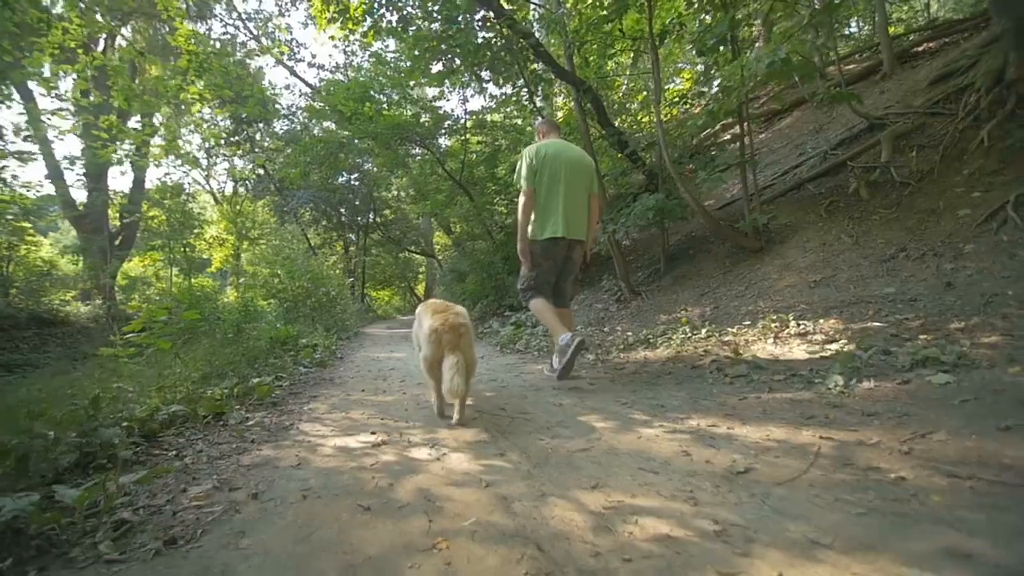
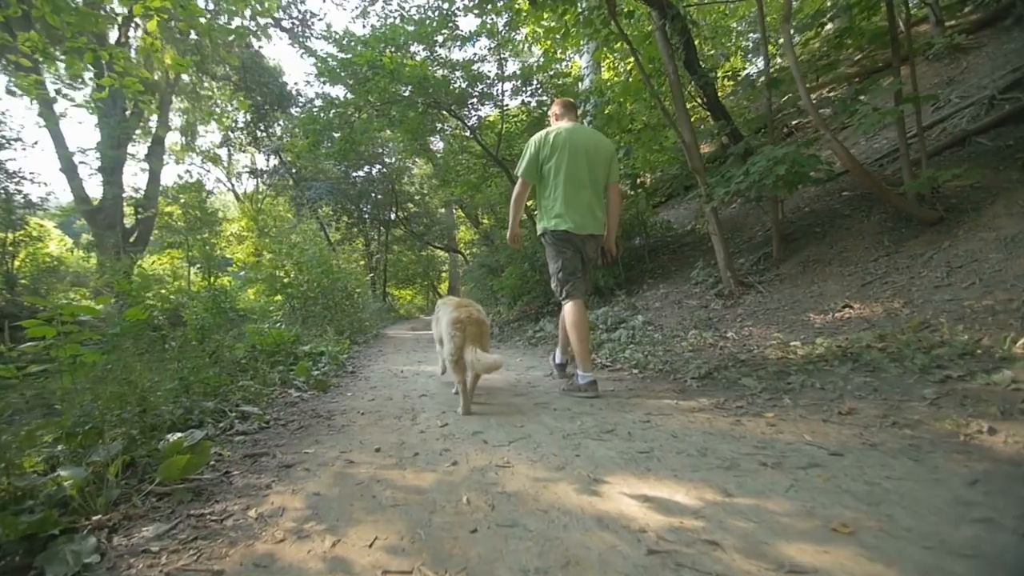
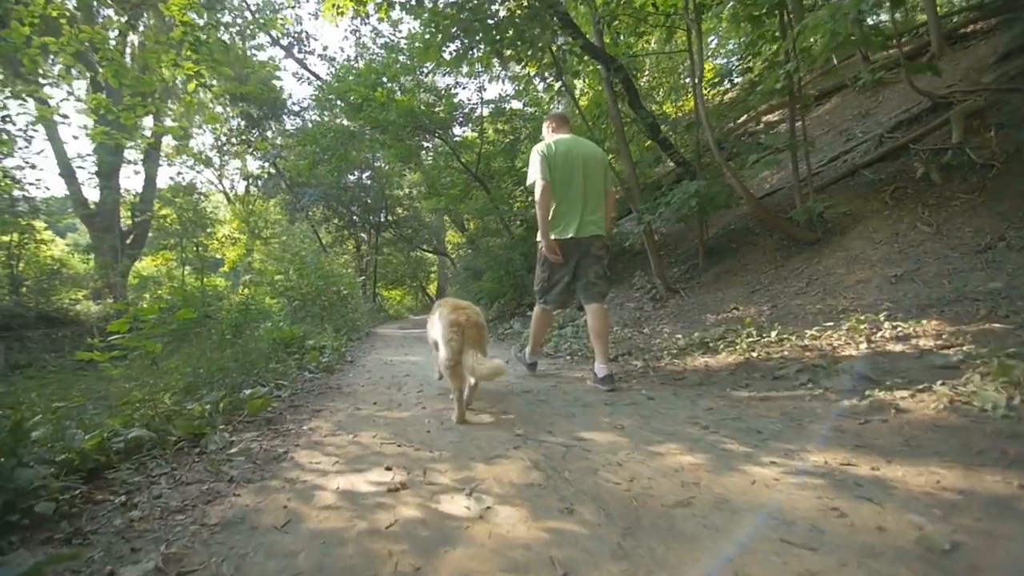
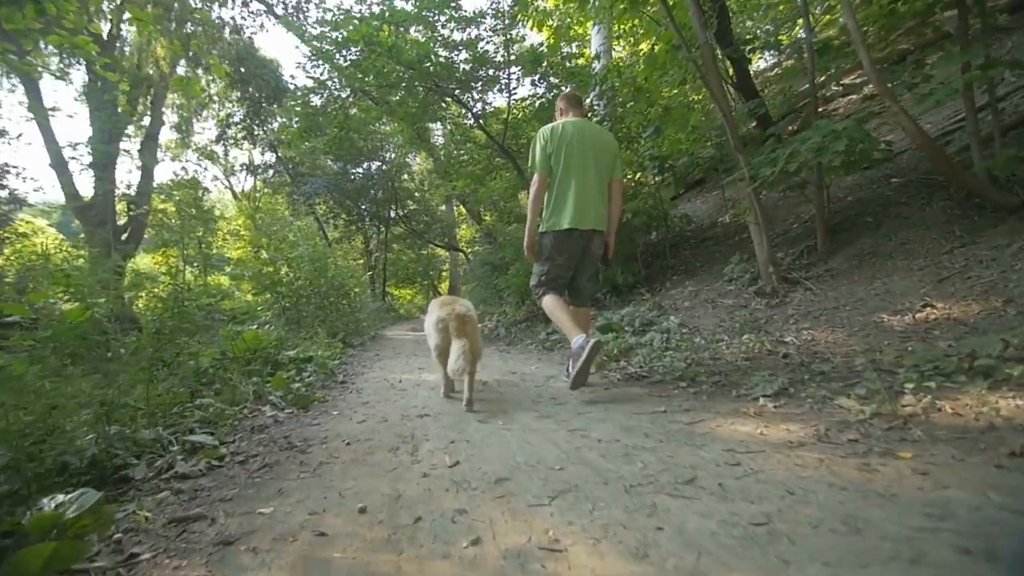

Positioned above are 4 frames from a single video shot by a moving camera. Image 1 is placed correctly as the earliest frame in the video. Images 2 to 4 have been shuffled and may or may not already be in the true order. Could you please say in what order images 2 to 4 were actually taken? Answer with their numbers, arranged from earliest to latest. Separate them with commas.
3, 2, 4
